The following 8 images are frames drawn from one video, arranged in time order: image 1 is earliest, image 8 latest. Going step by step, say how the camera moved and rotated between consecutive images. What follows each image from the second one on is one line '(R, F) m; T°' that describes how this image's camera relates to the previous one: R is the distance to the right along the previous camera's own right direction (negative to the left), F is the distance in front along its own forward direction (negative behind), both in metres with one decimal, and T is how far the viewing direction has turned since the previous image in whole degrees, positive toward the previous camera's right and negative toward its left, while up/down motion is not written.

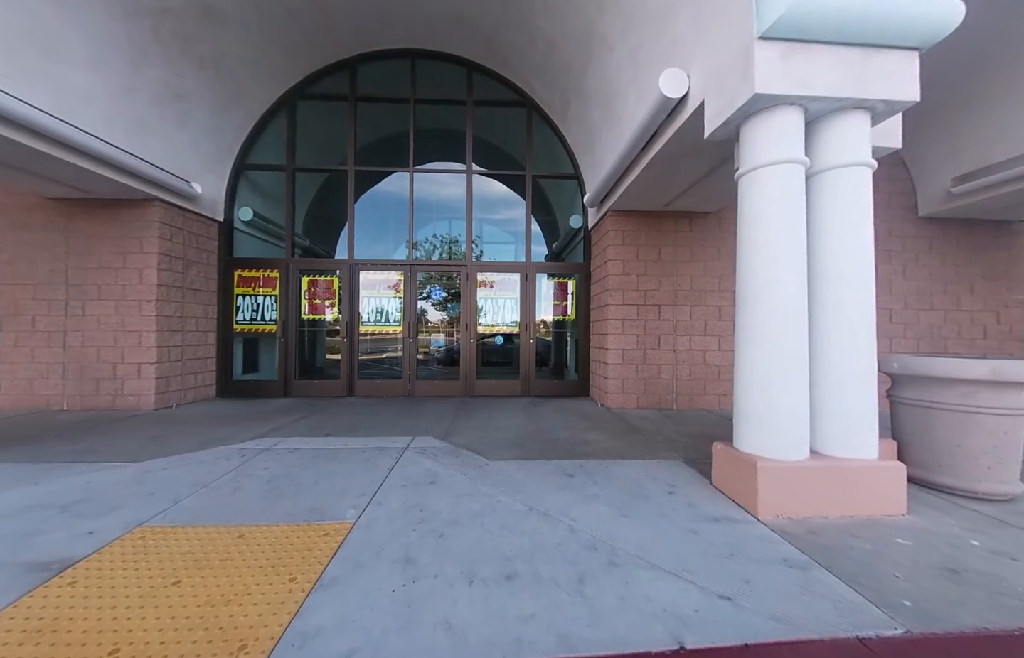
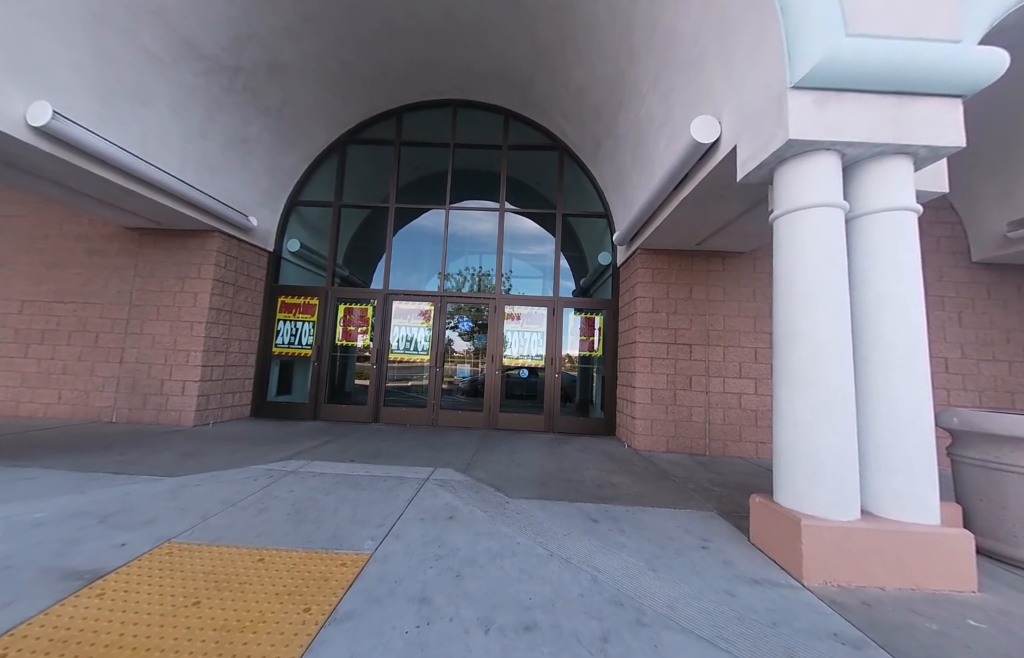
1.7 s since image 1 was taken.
(0.0, 0.0) m; -4°
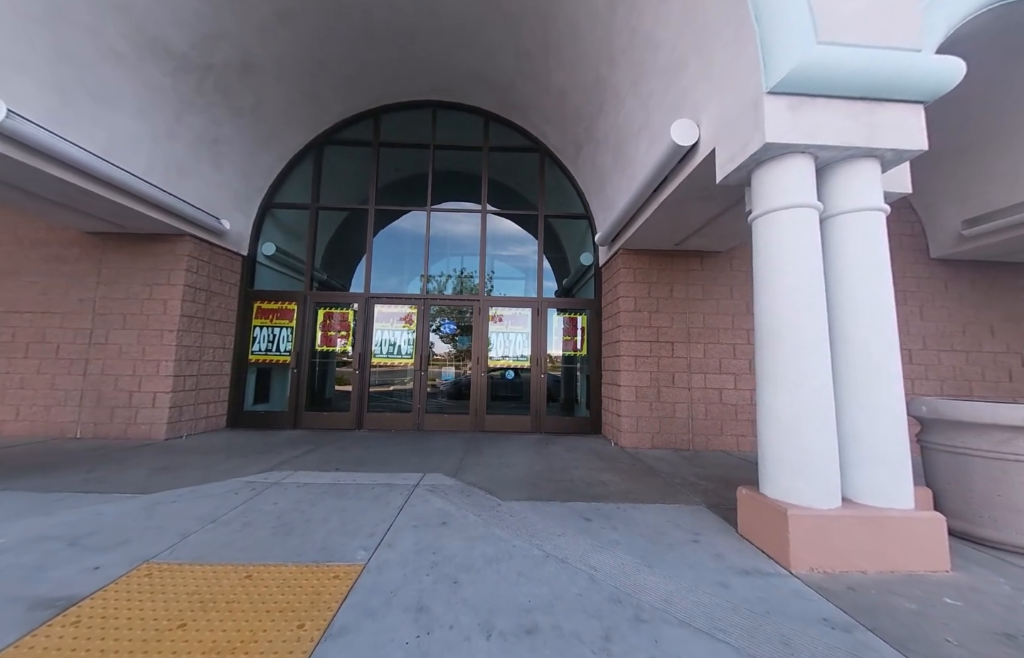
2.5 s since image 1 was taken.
(-0.1, 0.0) m; +3°
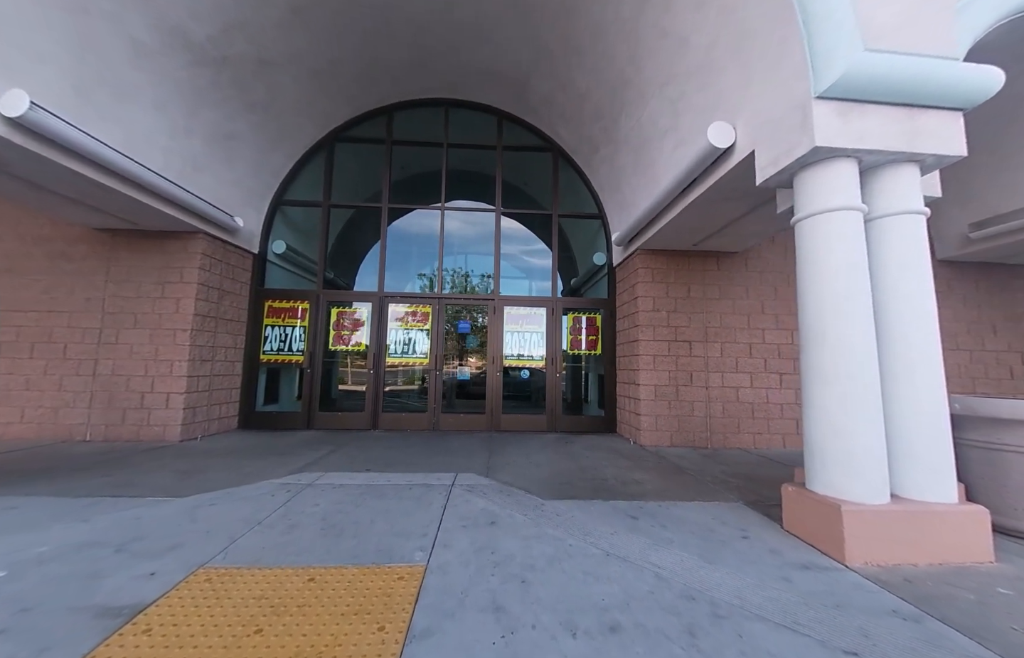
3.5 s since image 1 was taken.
(-0.5, 0.0) m; +1°
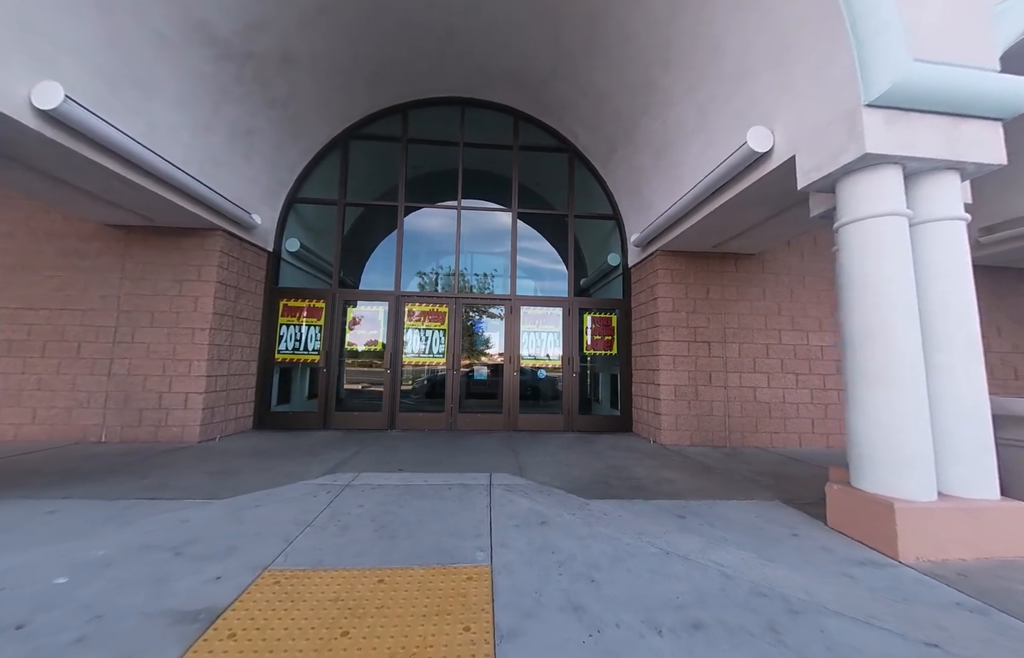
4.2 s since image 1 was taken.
(-0.5, 0.0) m; +1°
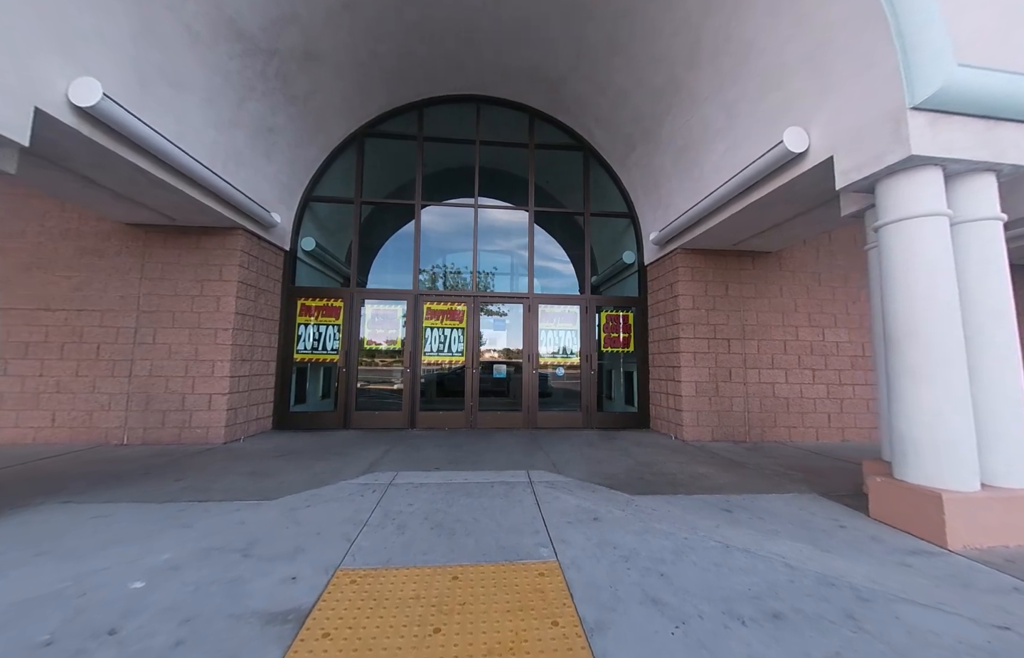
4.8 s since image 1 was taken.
(-0.5, 0.0) m; +1°
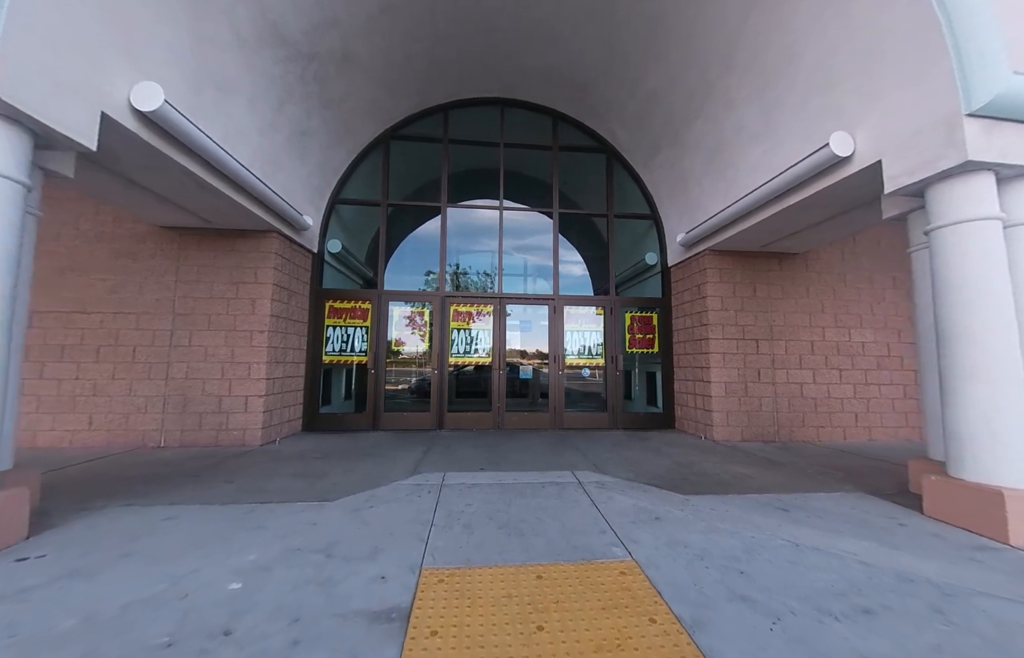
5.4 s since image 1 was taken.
(-0.6, -0.1) m; 0°
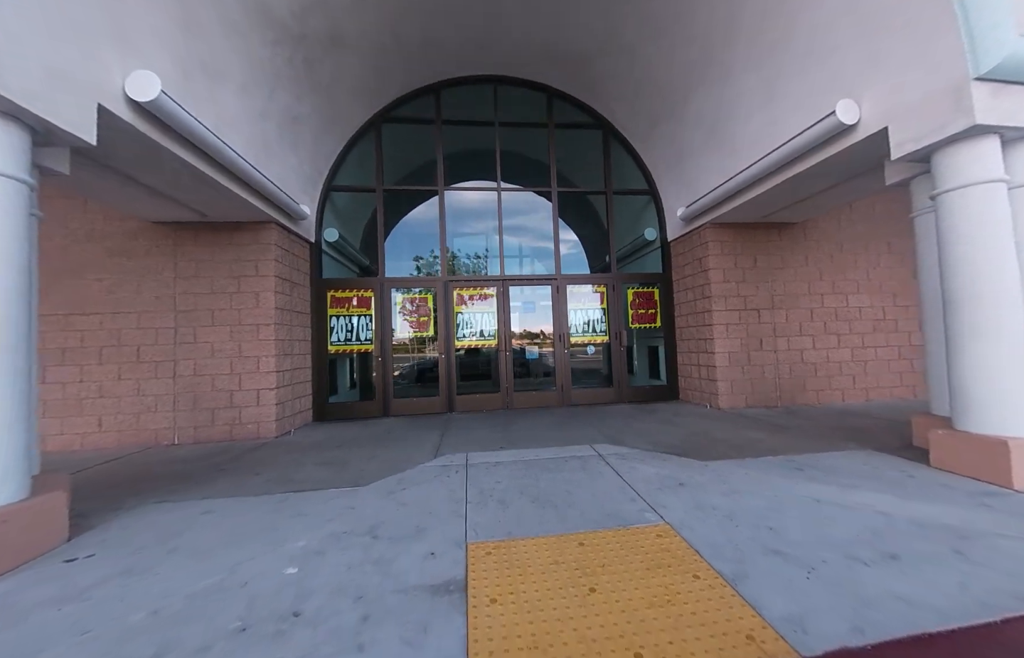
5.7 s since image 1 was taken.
(-0.3, 0.0) m; +1°
